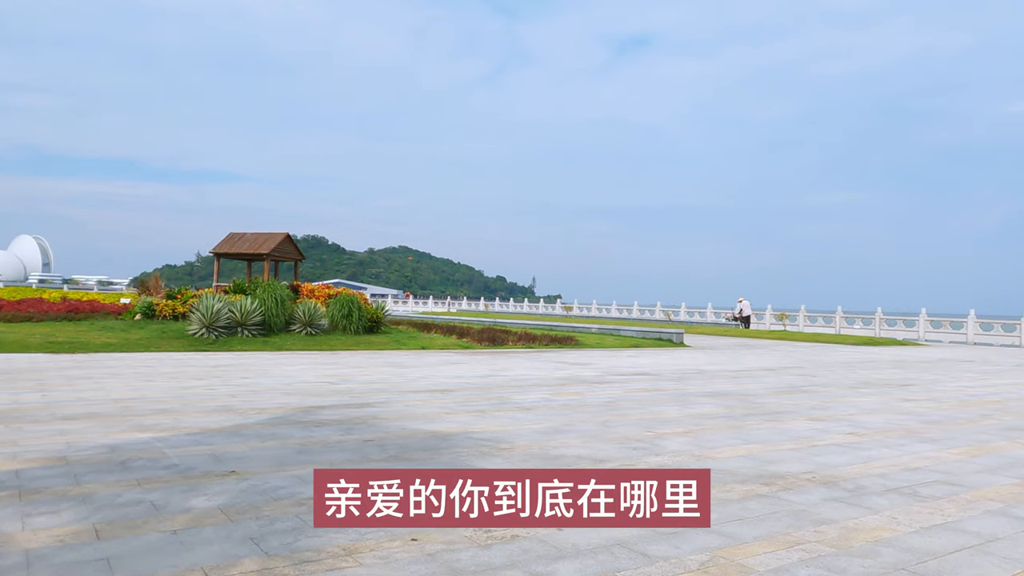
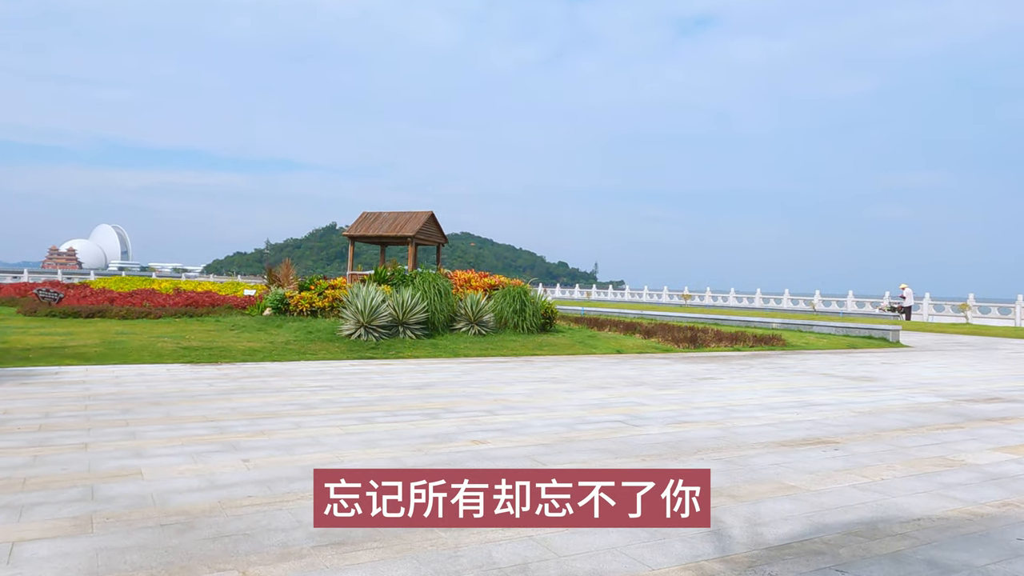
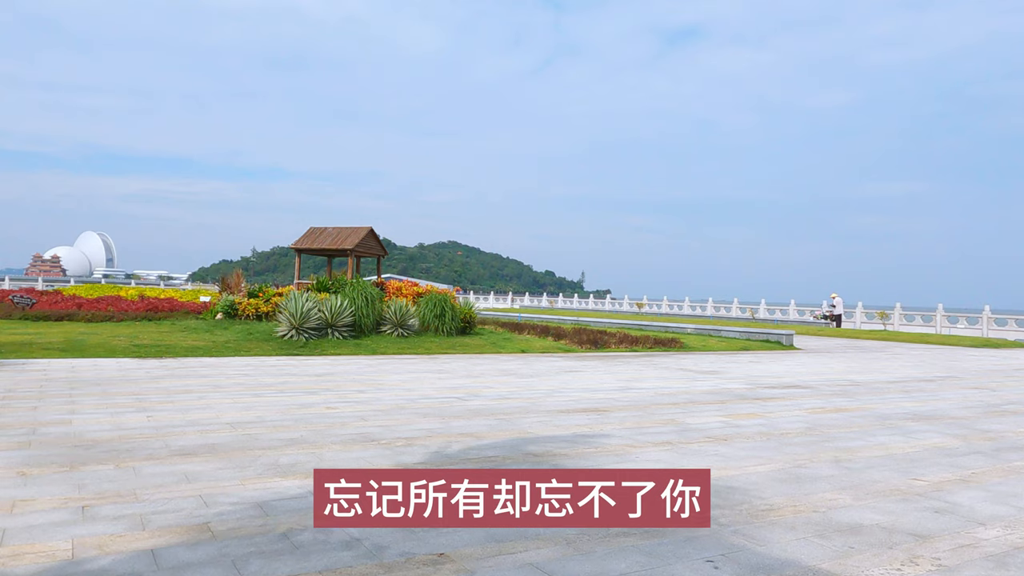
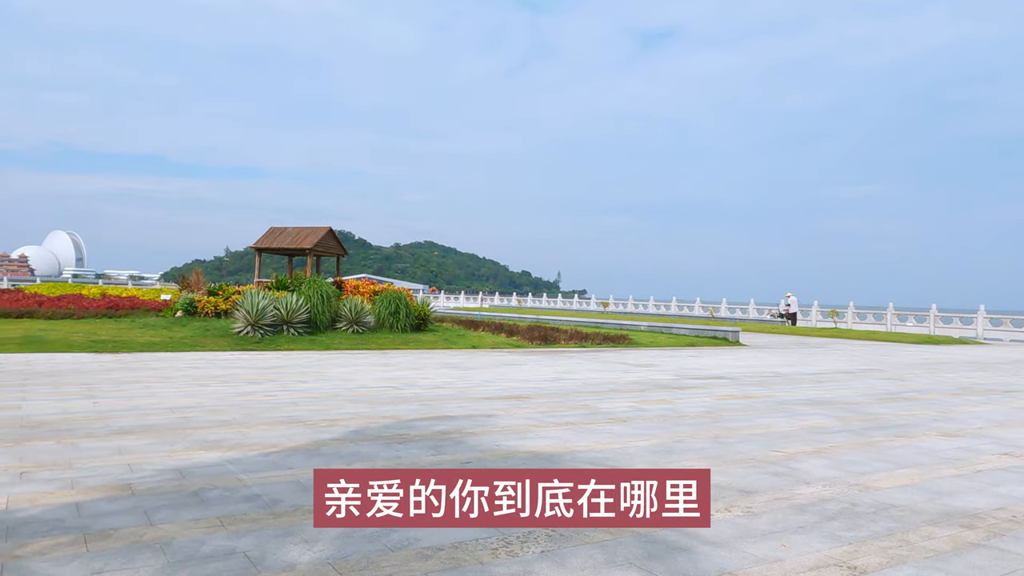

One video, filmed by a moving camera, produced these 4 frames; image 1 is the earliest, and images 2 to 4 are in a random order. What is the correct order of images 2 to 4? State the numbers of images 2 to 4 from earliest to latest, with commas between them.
4, 3, 2
